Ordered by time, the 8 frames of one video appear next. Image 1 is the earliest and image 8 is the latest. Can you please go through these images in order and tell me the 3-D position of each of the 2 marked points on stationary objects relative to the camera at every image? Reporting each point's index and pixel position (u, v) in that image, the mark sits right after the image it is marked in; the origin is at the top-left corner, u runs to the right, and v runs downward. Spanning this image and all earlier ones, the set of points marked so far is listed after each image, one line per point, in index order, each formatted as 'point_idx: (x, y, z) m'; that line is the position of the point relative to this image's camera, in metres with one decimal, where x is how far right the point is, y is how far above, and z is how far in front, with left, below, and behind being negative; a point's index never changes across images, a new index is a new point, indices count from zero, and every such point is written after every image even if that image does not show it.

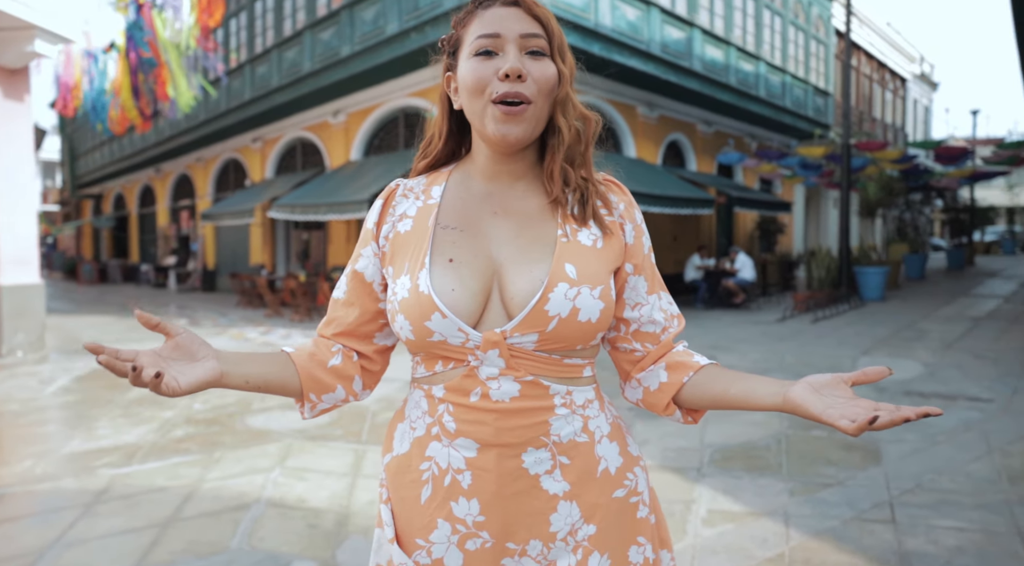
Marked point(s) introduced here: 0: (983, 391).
0: (+4.2, -1.0, +5.4) m
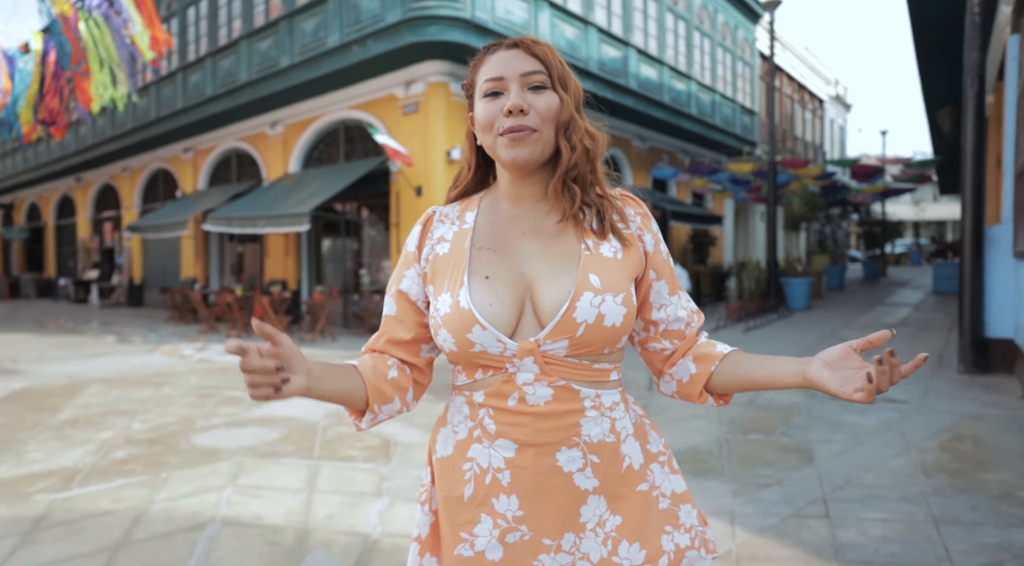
0: (+3.7, -1.1, +5.9) m
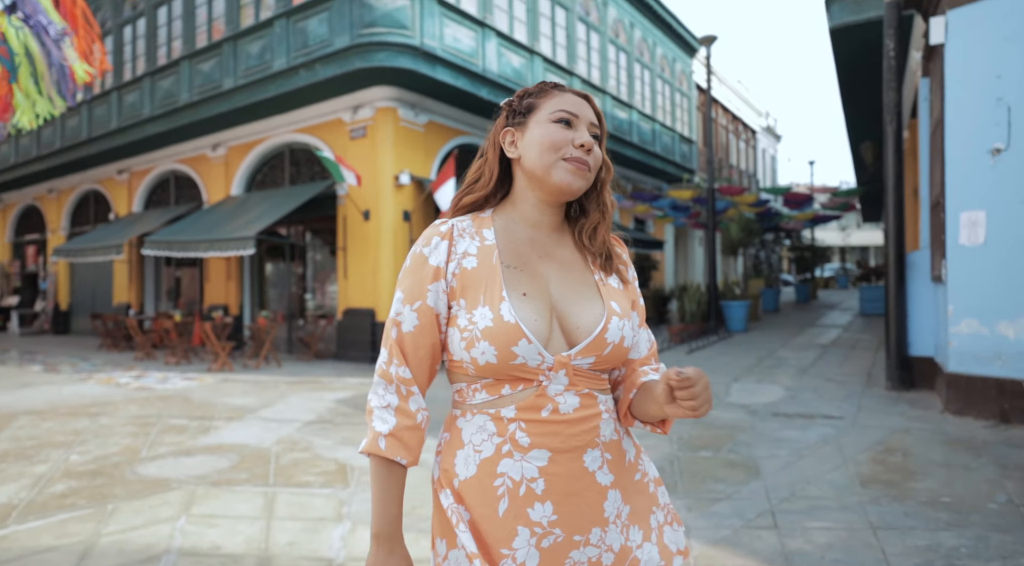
0: (+3.3, -1.3, +6.3) m
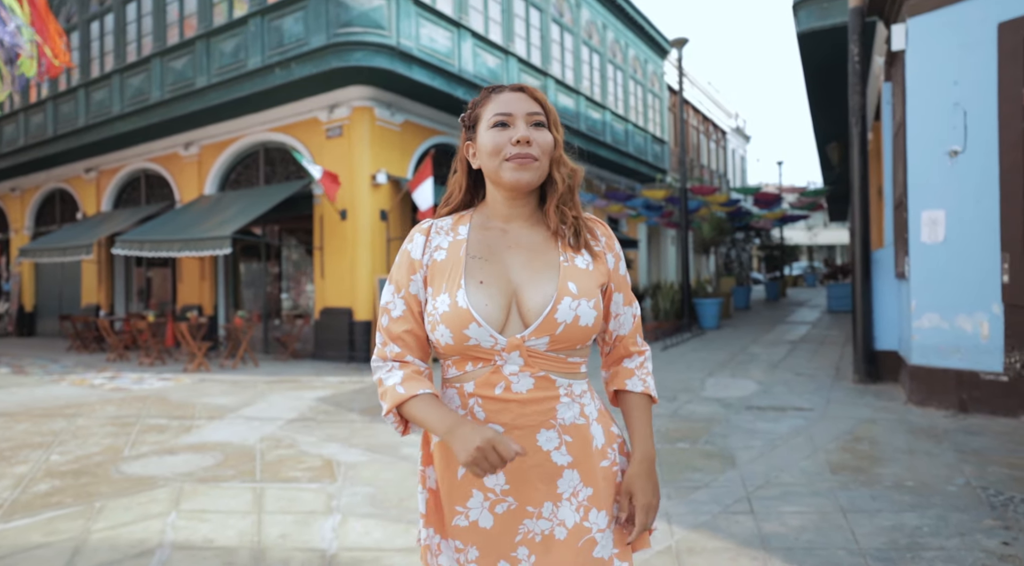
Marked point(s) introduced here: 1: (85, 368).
0: (+3.1, -1.2, +6.5) m
1: (-7.5, -1.5, +10.9) m
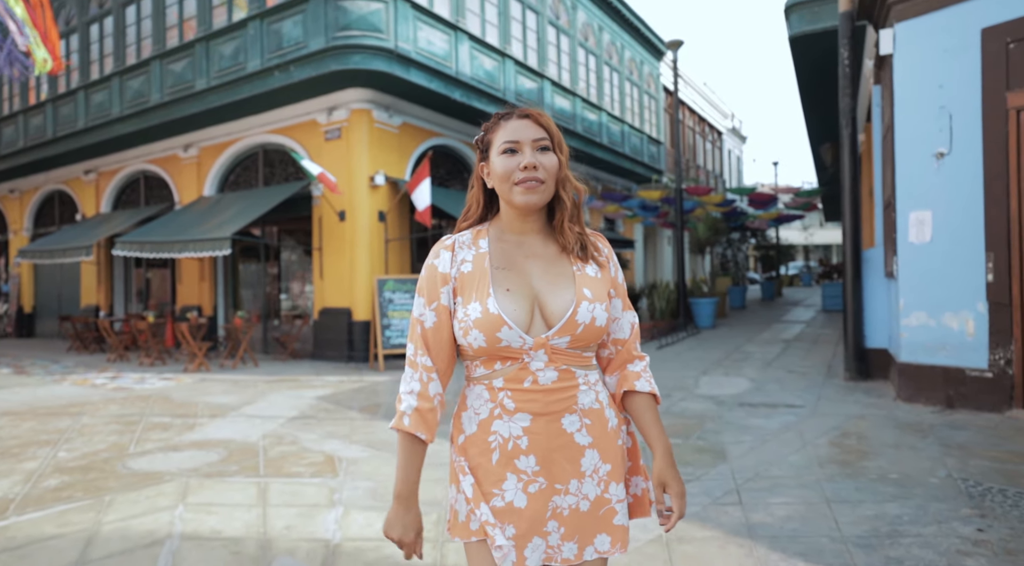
0: (+3.0, -1.2, +6.6) m
1: (-7.6, -1.5, +11.0) m
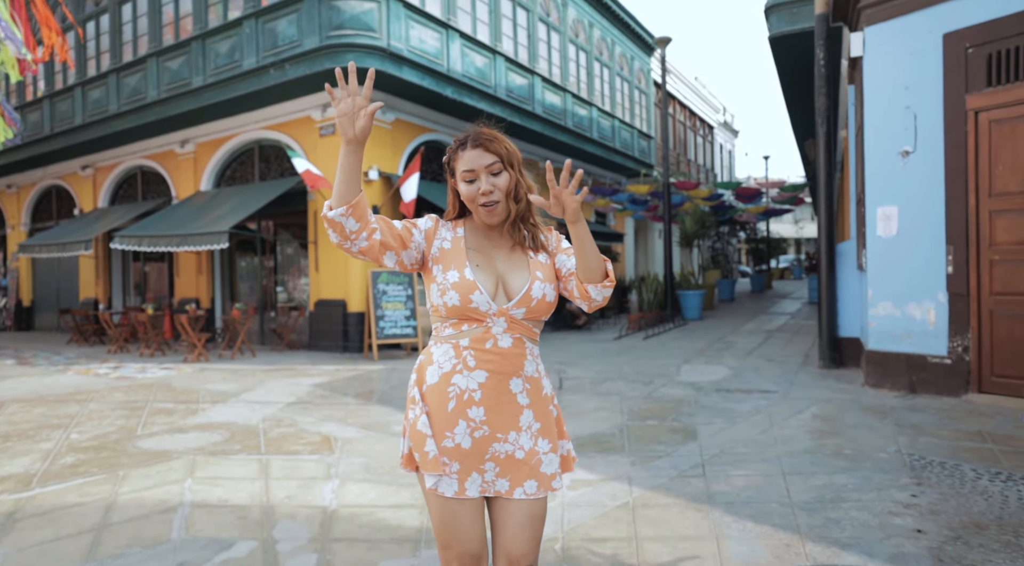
0: (+2.9, -1.1, +7.0) m
1: (-7.7, -1.4, +11.2) m
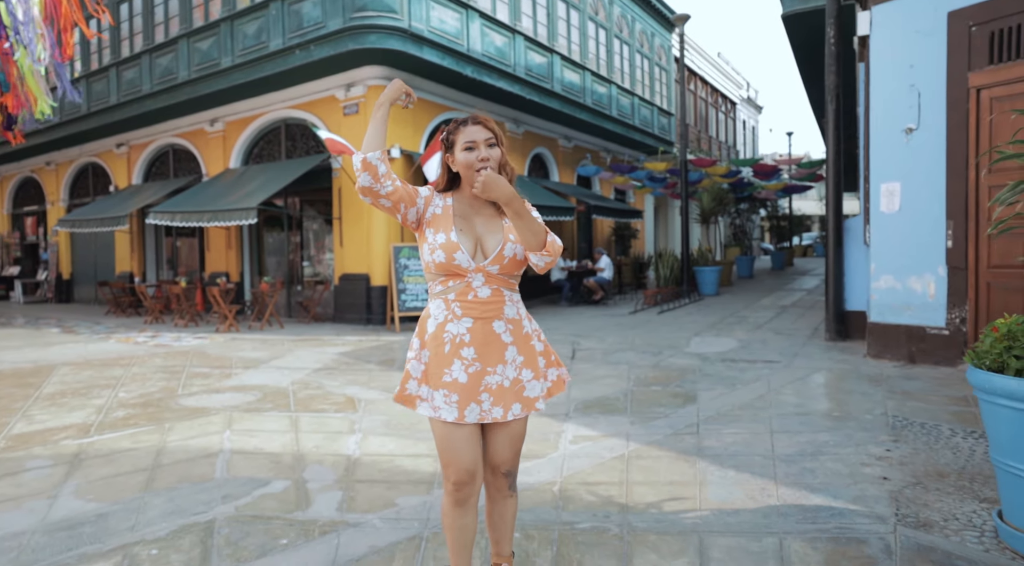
0: (+3.1, -0.8, +7.2) m
1: (-7.4, -0.9, +11.9) m
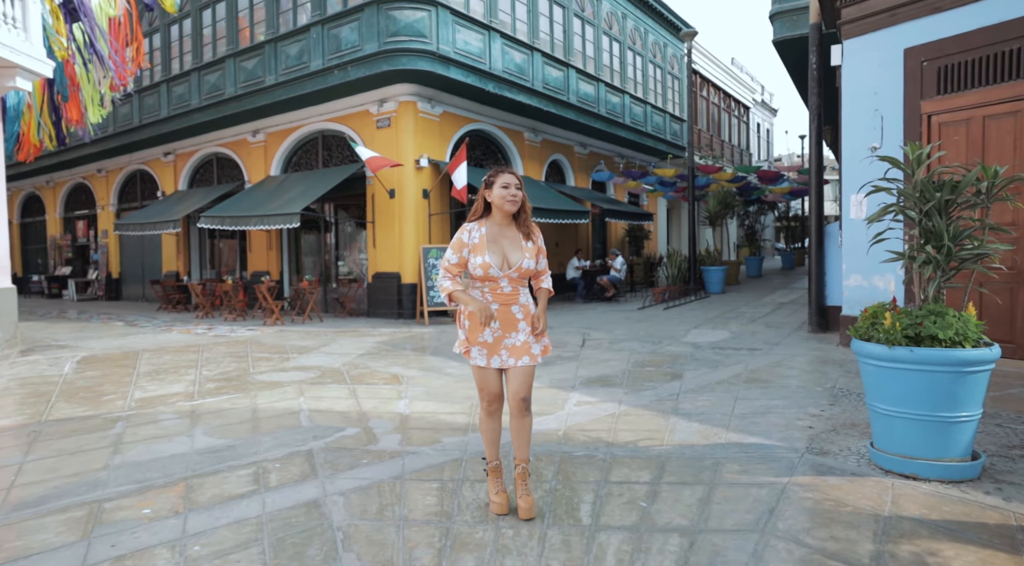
0: (+3.3, -0.8, +8.2) m
1: (-7.0, -0.8, +13.2) m
